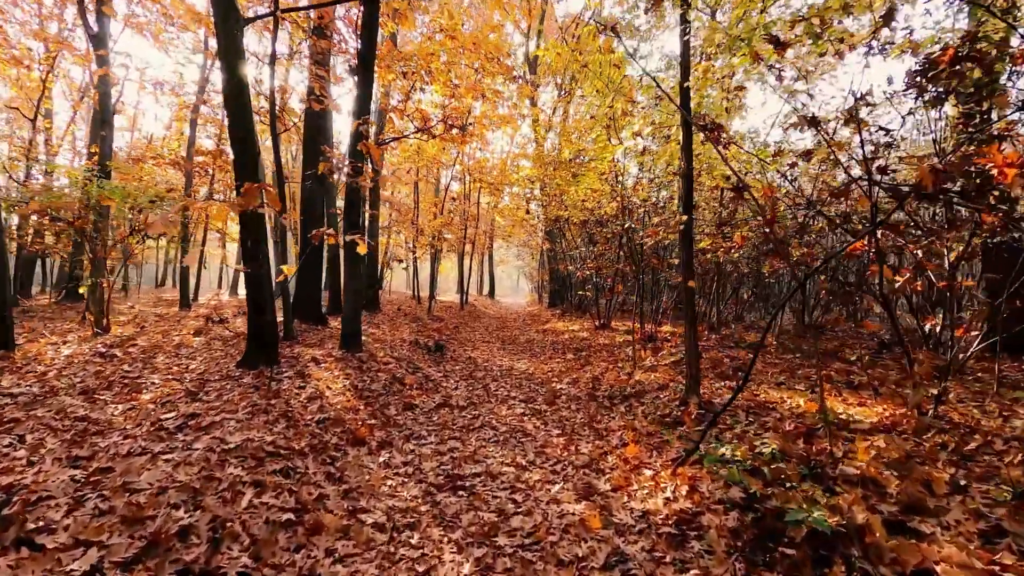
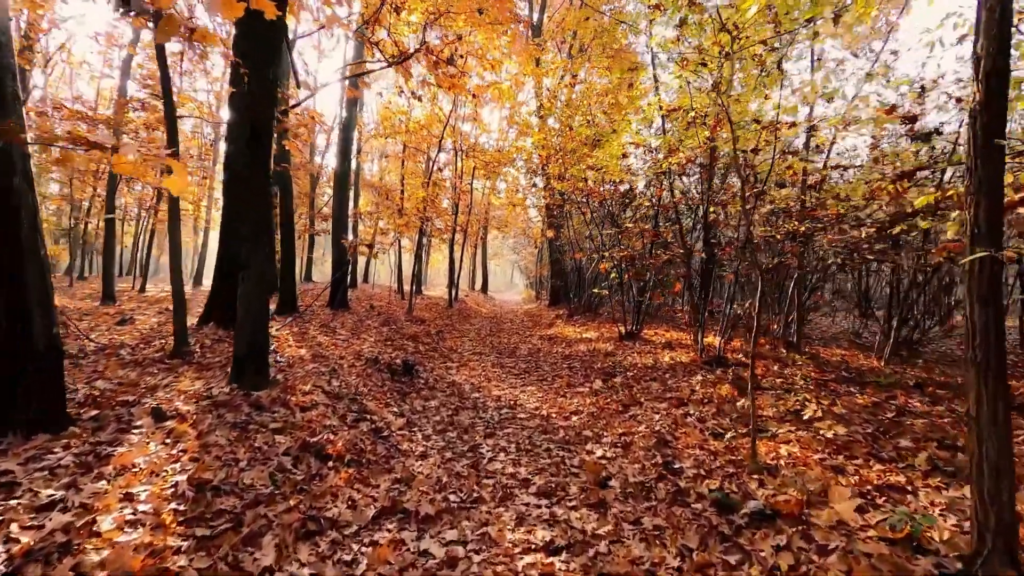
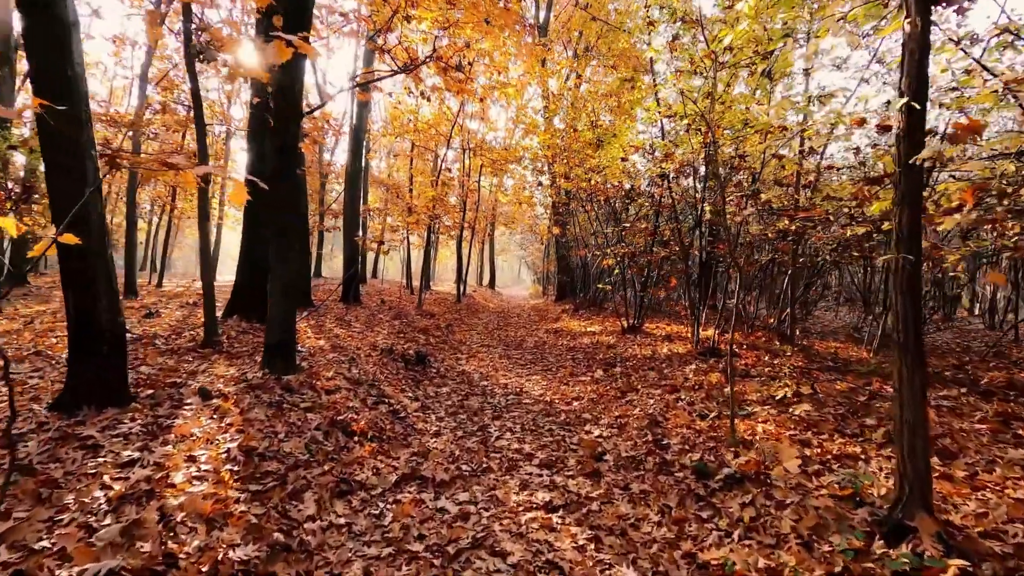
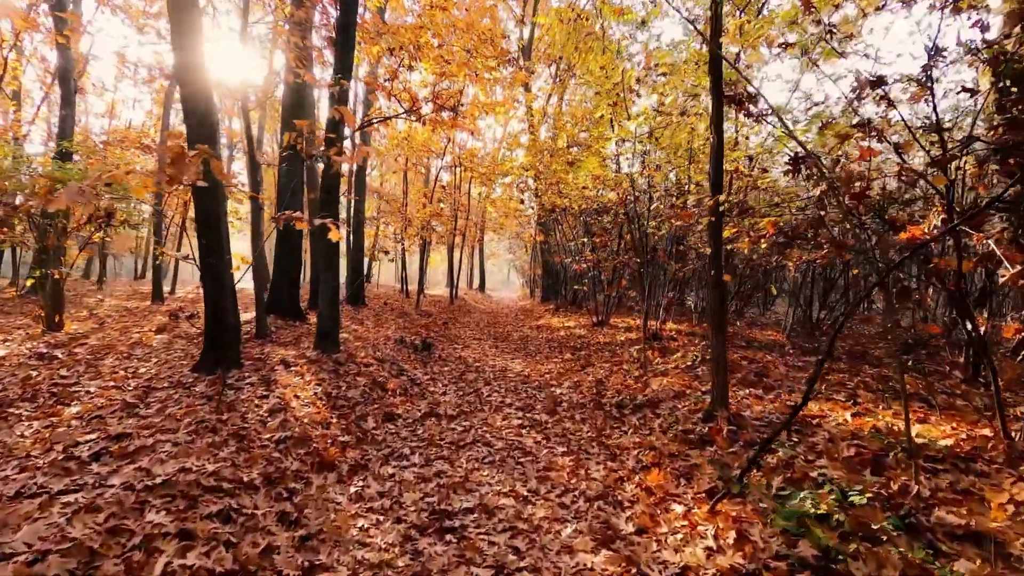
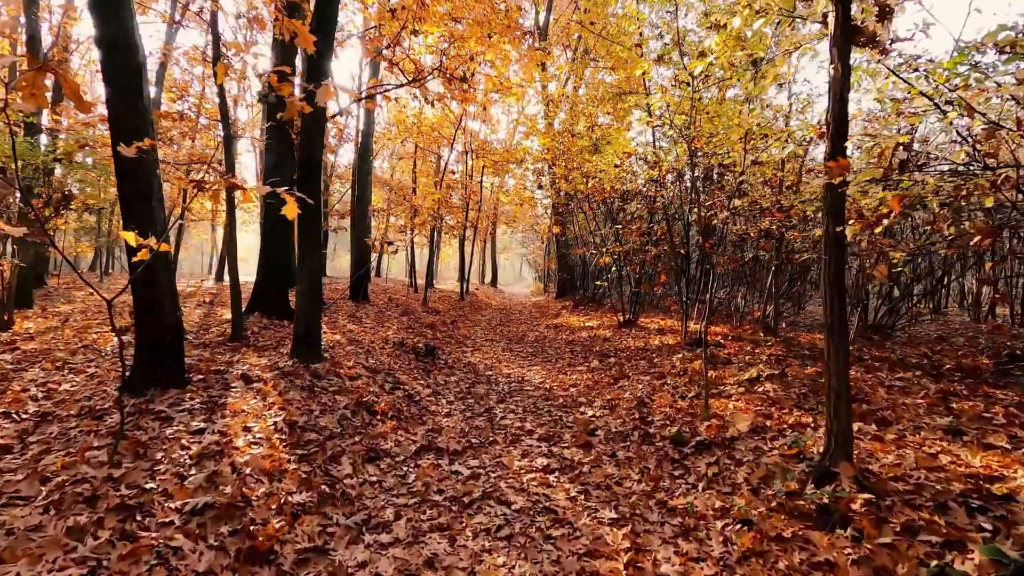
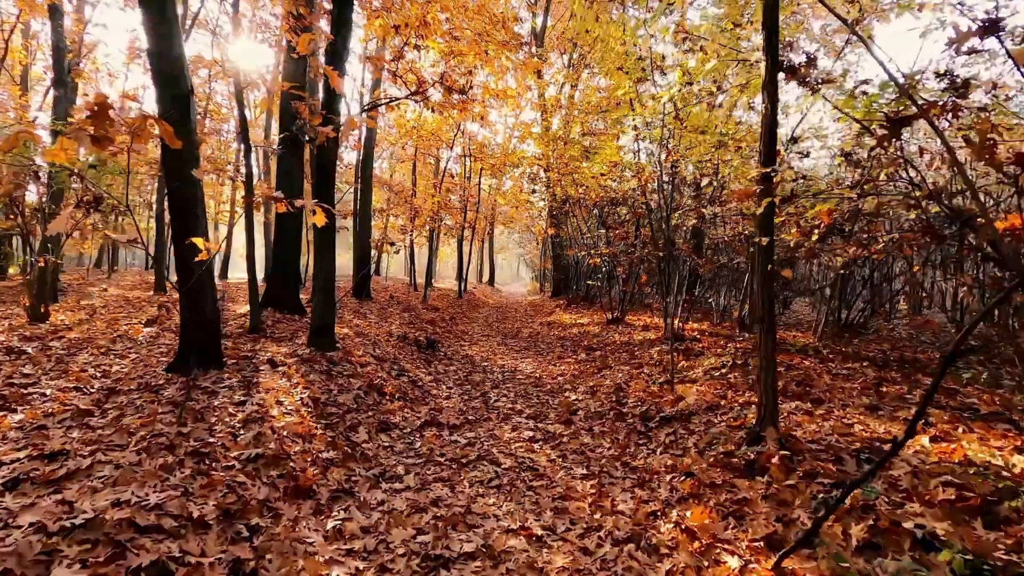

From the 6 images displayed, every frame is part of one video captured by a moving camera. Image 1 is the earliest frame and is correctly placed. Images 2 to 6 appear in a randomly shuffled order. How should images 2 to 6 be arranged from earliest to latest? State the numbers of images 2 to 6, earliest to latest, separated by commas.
4, 6, 5, 3, 2
